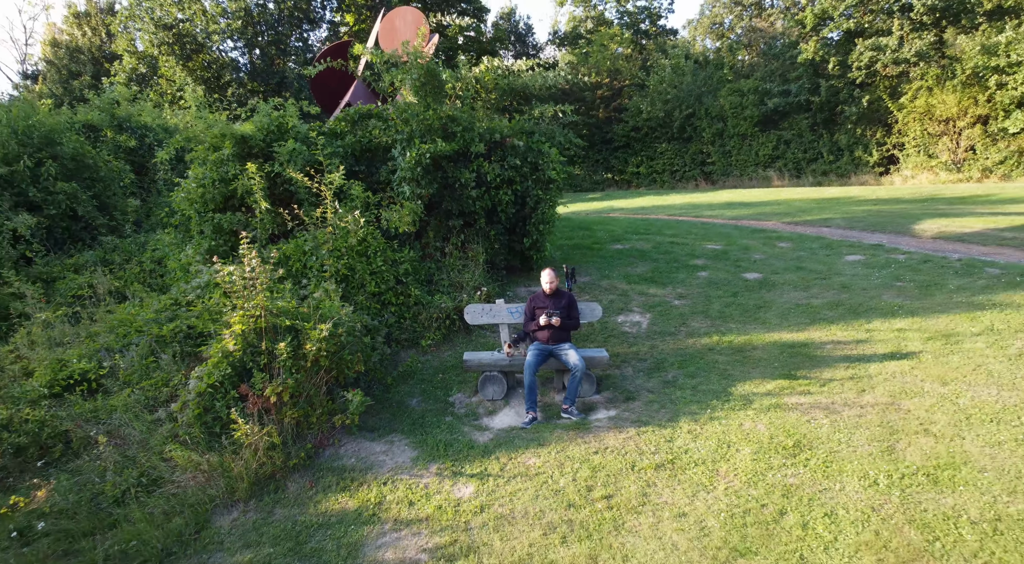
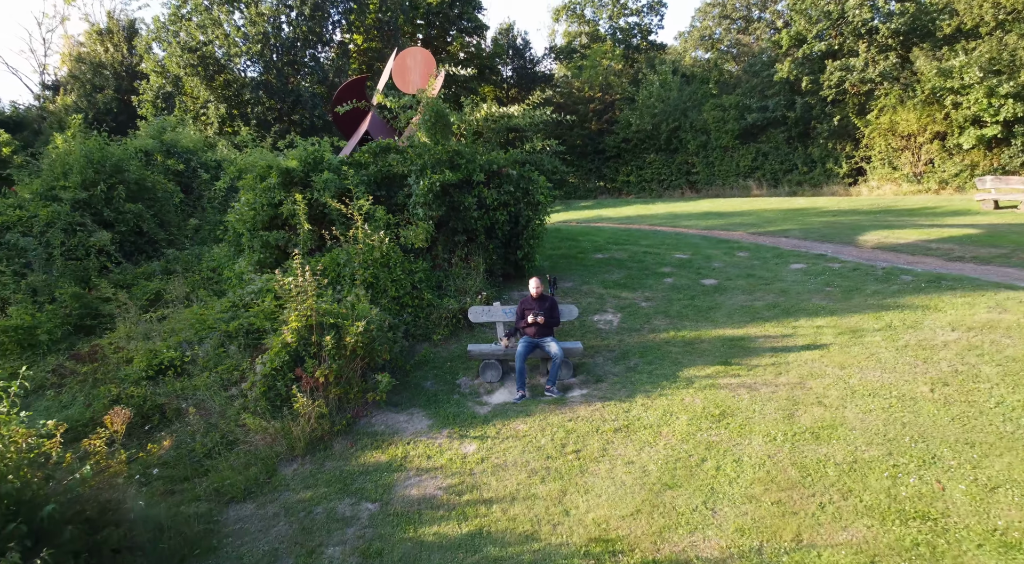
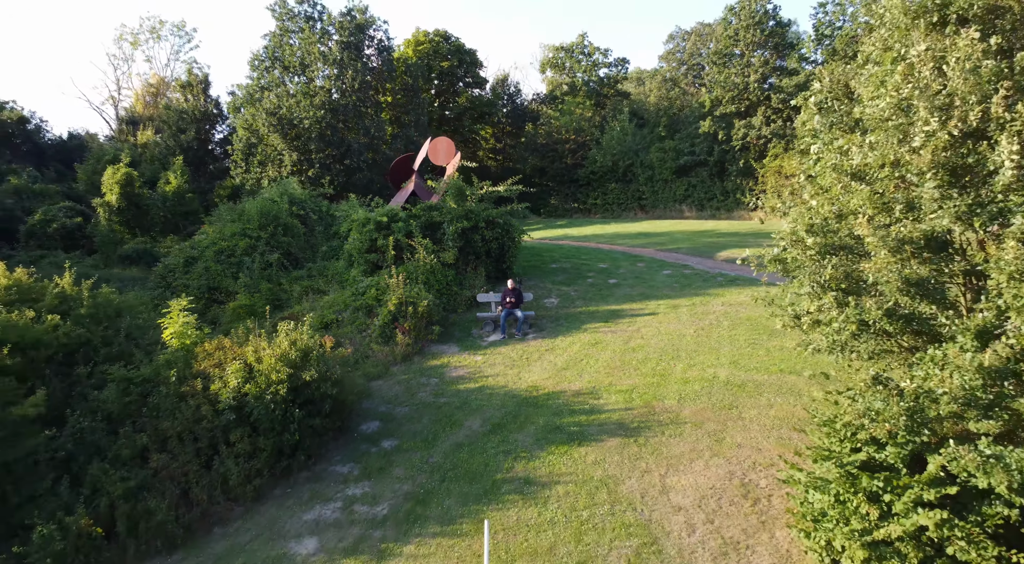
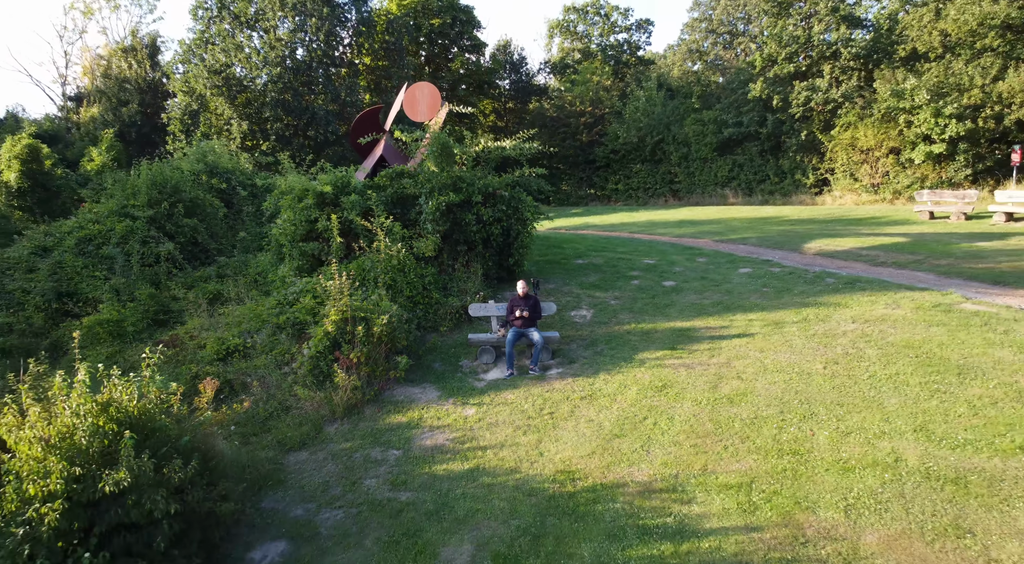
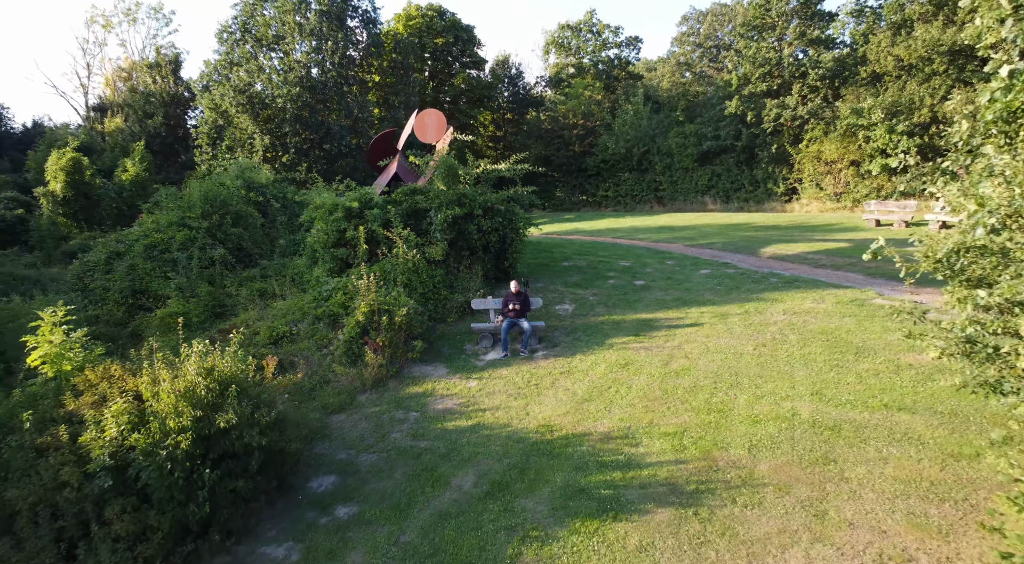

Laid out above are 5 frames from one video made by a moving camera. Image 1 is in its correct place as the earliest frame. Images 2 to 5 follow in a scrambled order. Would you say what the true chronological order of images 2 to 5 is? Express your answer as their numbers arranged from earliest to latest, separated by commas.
2, 4, 5, 3
